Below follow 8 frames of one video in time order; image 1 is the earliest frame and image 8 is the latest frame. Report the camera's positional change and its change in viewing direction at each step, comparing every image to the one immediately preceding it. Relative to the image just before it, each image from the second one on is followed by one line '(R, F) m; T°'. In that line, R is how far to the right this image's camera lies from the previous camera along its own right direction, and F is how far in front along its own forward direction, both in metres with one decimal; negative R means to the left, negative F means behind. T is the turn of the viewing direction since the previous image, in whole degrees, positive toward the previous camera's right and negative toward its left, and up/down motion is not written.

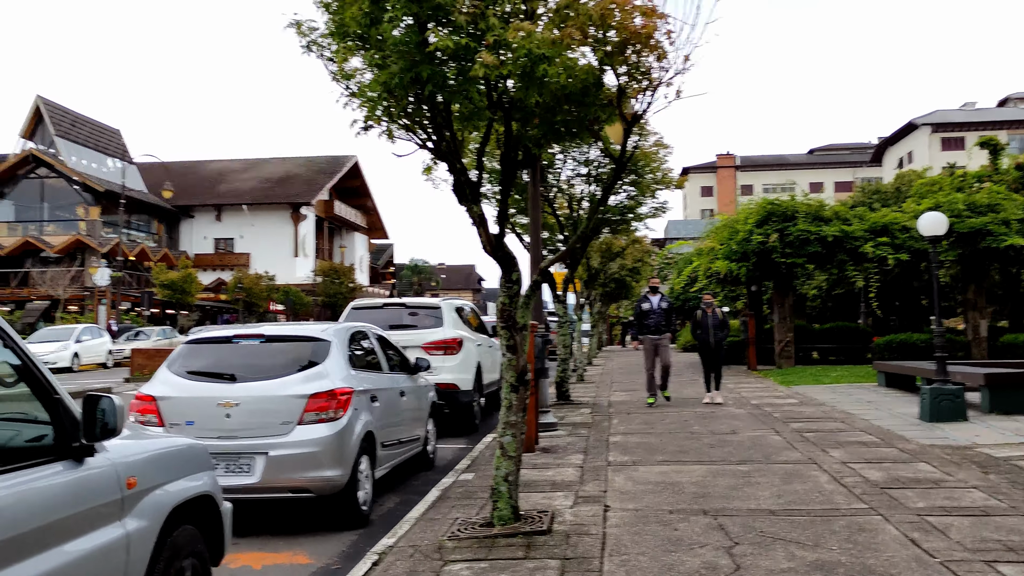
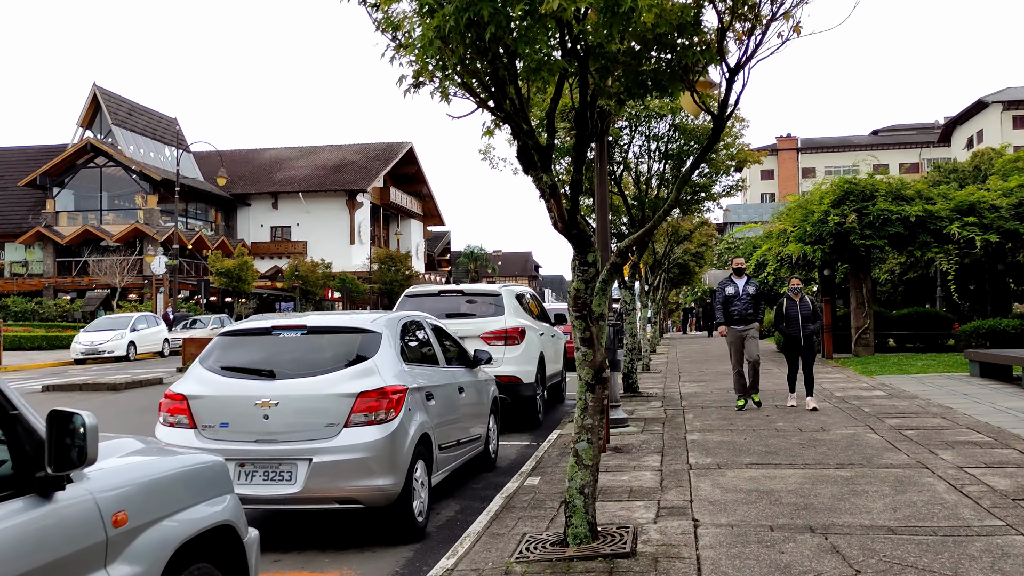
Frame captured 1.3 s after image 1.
(-0.1, +0.8) m; -3°
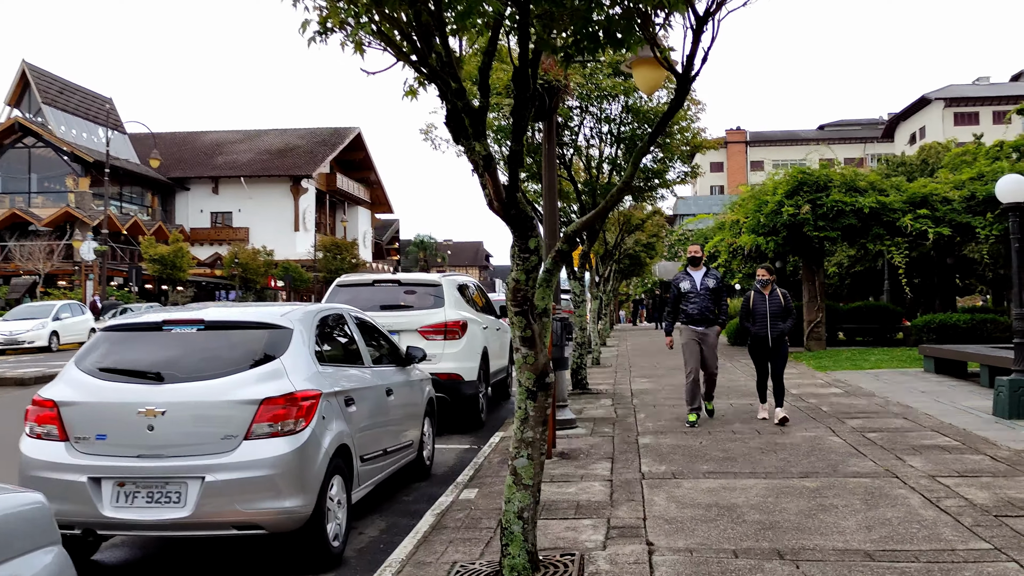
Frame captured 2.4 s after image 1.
(+0.1, +0.7) m; +3°
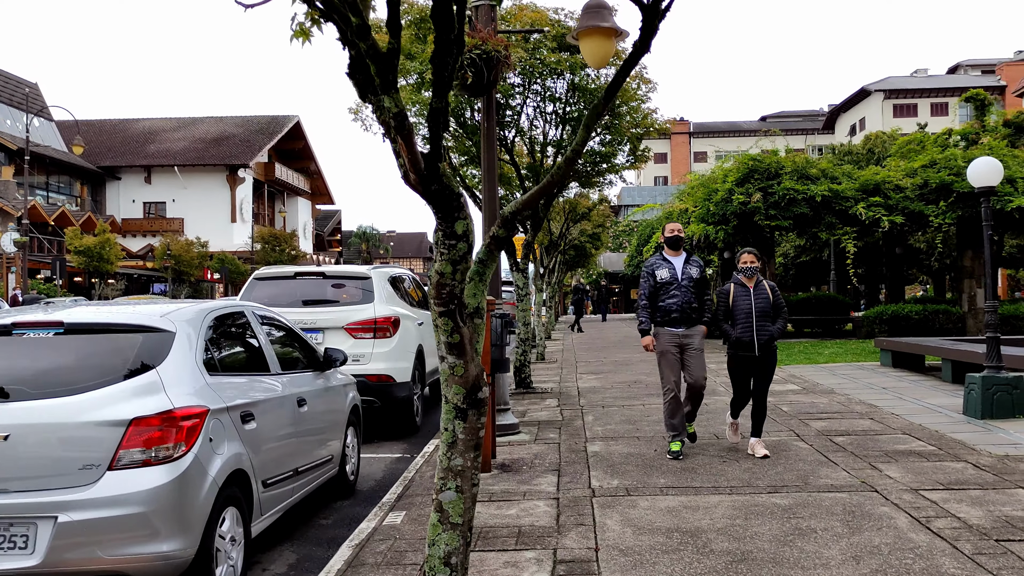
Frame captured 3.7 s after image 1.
(+0.1, +0.8) m; +3°
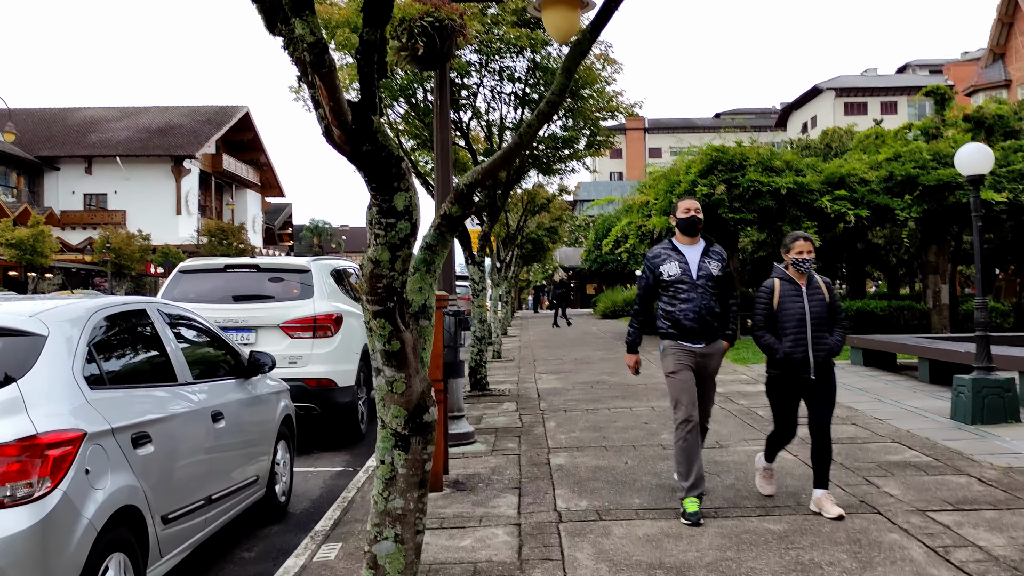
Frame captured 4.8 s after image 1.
(0.0, +0.8) m; +3°
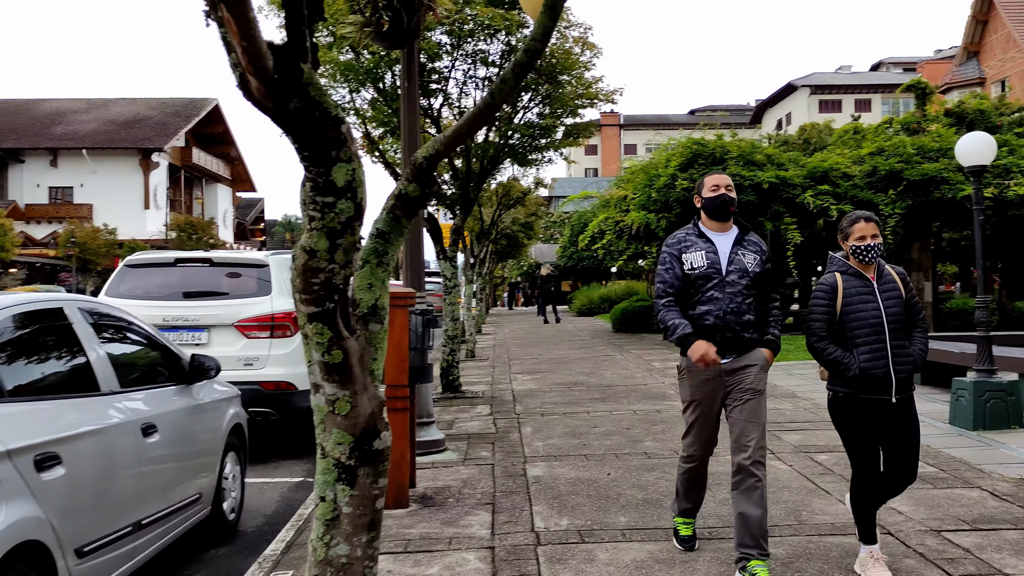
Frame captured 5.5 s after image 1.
(0.0, +0.5) m; +1°
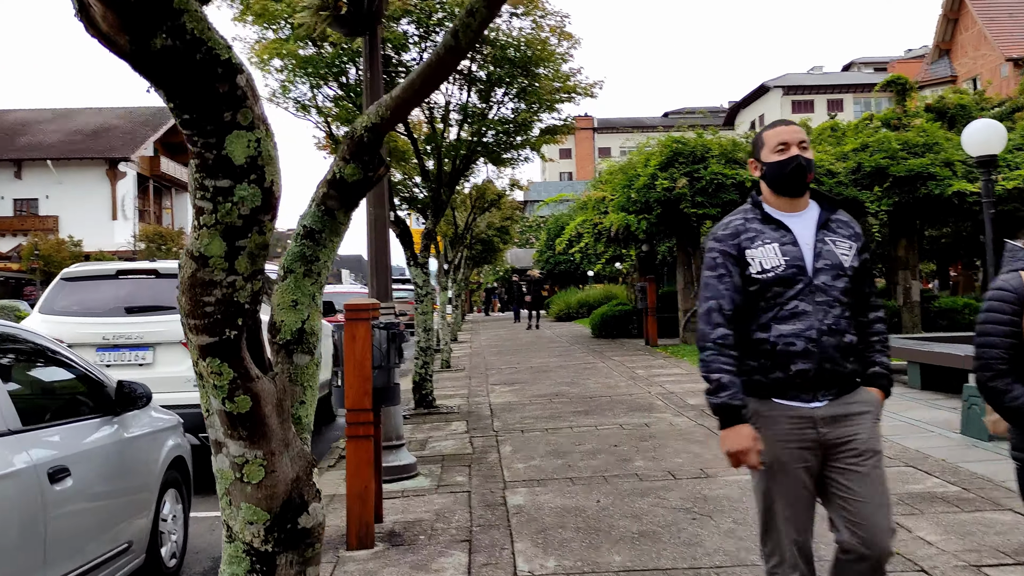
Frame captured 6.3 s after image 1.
(0.0, +0.6) m; +1°
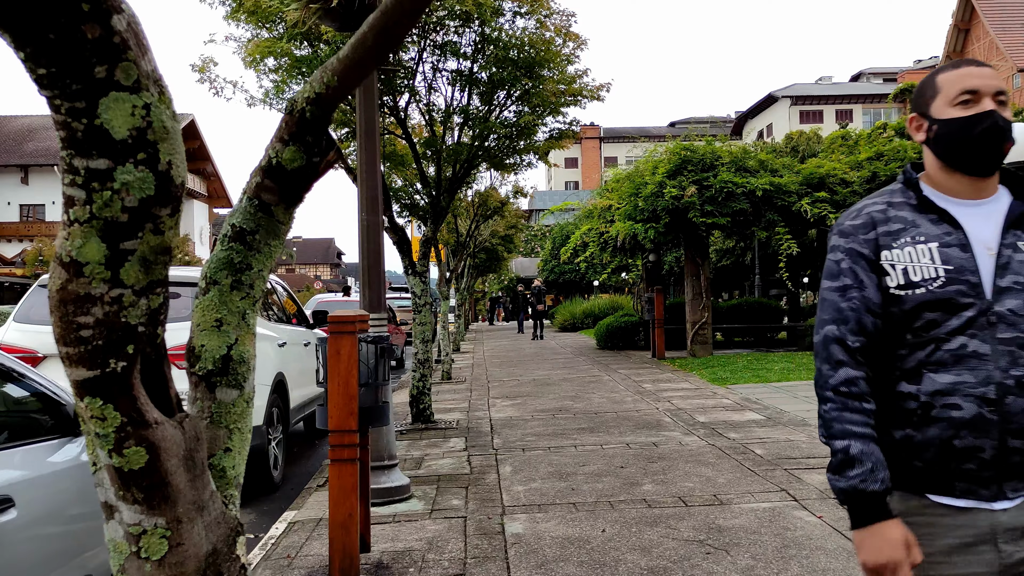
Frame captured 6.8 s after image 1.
(0.0, +0.4) m; 0°
